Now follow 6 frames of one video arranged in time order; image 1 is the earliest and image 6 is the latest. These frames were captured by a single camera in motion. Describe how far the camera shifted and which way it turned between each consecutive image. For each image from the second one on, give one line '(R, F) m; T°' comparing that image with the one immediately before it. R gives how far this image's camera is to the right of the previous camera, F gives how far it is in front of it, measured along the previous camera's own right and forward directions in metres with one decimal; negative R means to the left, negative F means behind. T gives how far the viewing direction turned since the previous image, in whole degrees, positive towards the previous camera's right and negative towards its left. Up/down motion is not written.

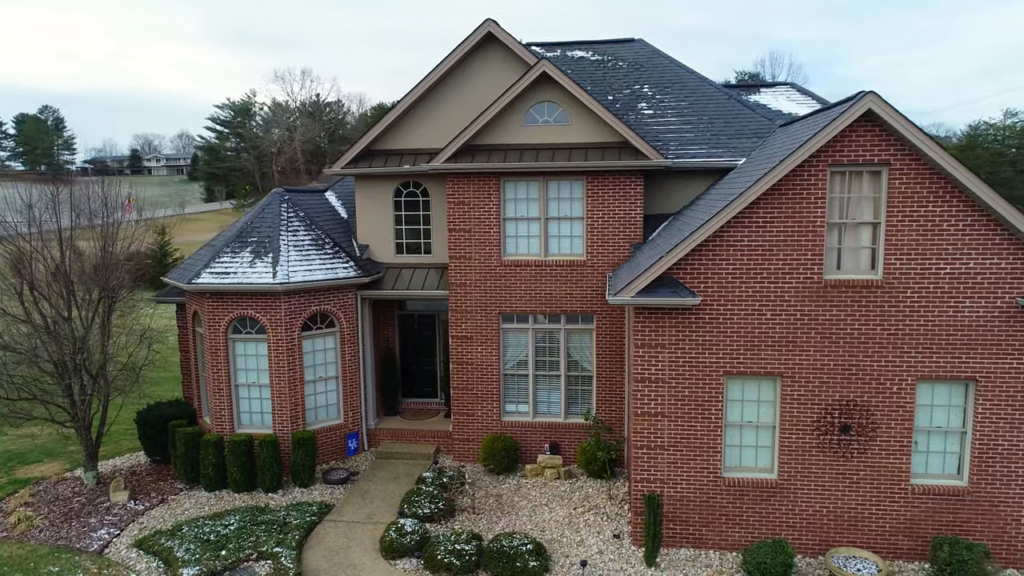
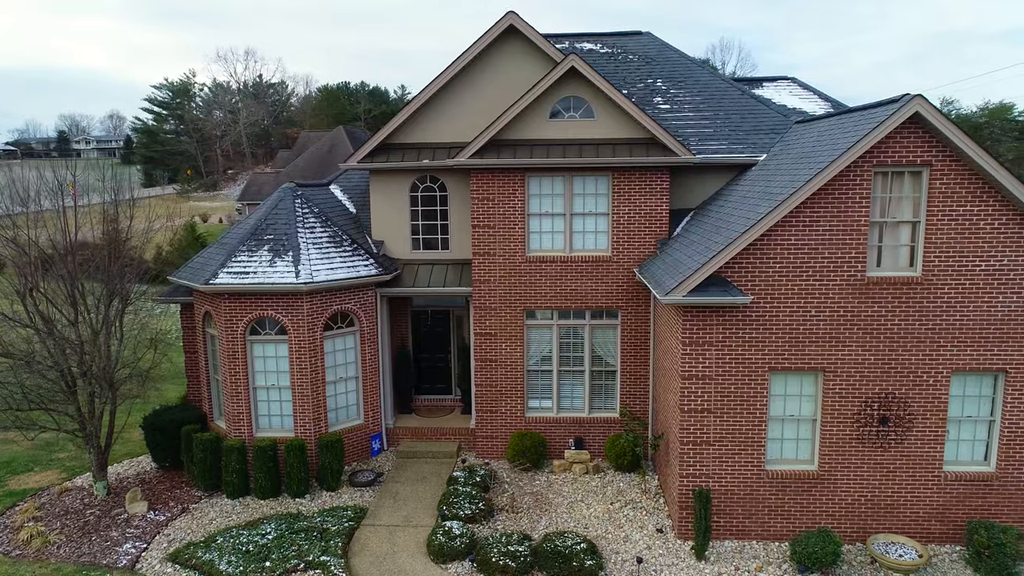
(-1.5, +0.2) m; +4°
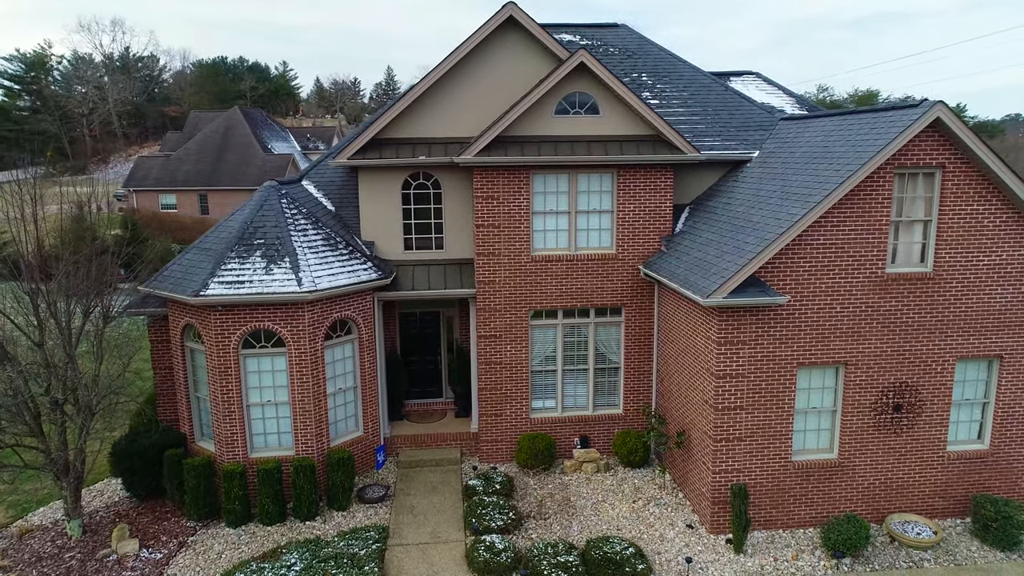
(-2.1, +0.5) m; +8°
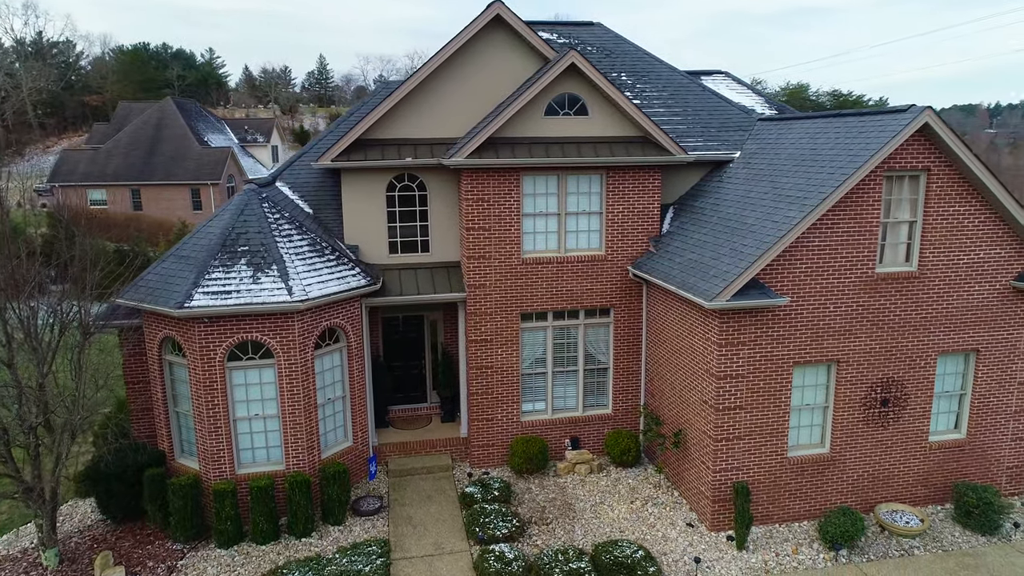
(-0.9, +0.2) m; +5°
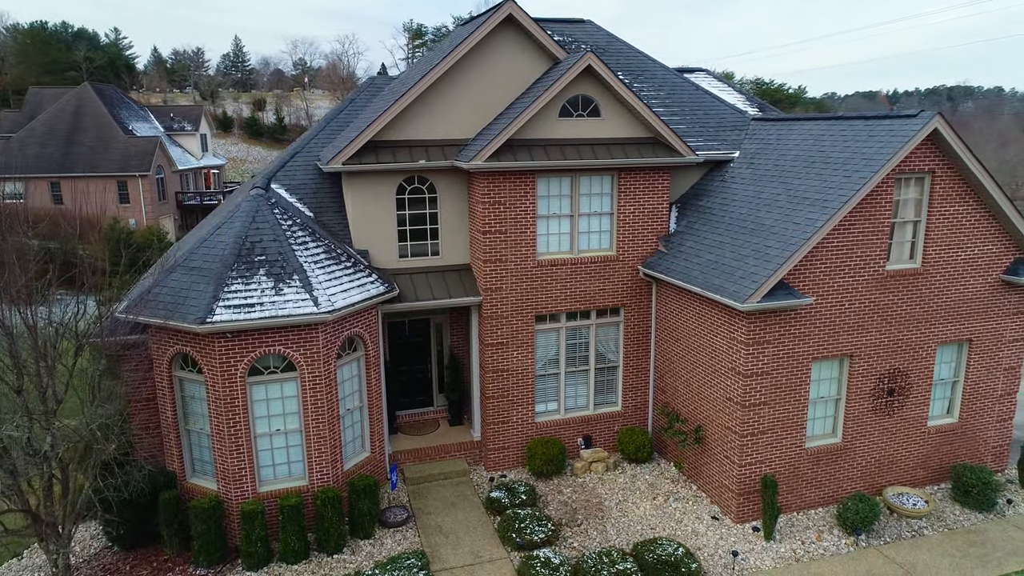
(-1.6, +0.1) m; +5°
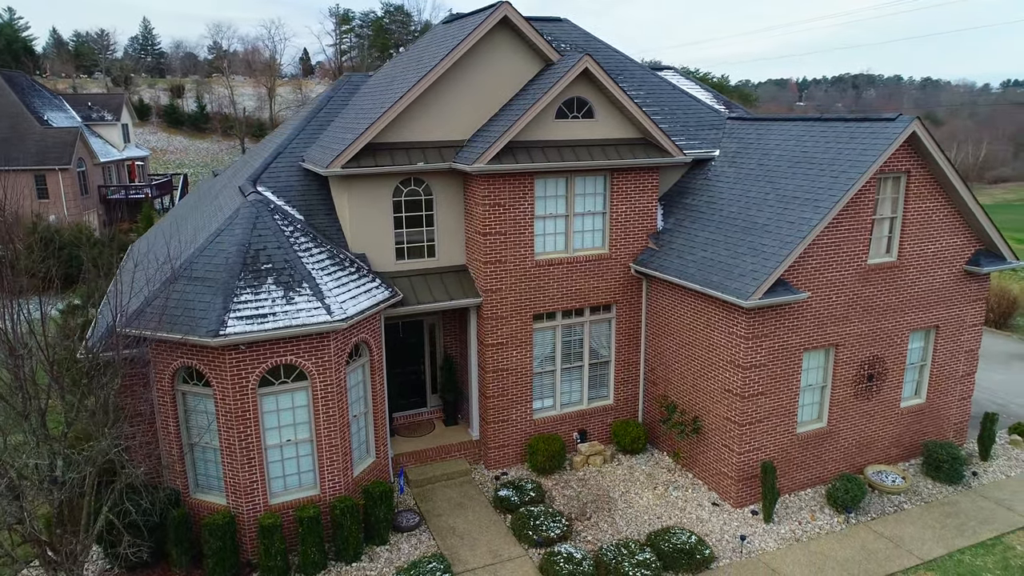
(-1.3, -0.1) m; +5°
